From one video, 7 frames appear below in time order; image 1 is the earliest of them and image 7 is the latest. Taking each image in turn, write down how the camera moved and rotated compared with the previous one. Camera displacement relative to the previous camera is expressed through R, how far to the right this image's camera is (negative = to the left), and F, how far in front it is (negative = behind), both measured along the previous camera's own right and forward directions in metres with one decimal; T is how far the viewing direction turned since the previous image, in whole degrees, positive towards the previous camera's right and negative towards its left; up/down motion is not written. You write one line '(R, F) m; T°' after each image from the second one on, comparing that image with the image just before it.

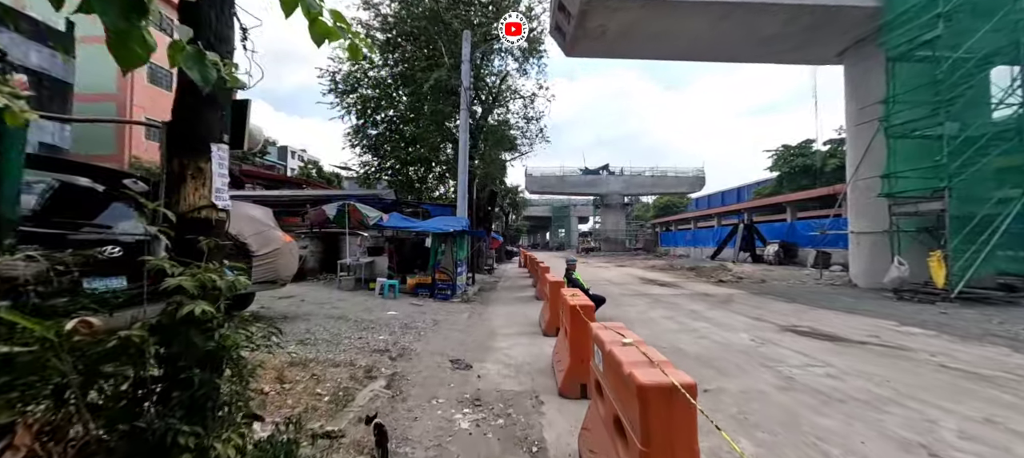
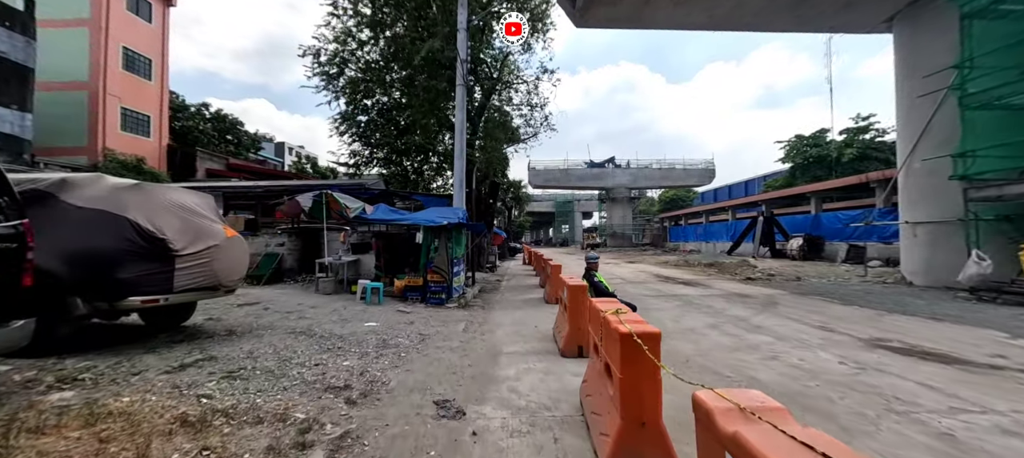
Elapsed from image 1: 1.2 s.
(-0.1, +1.8) m; 0°
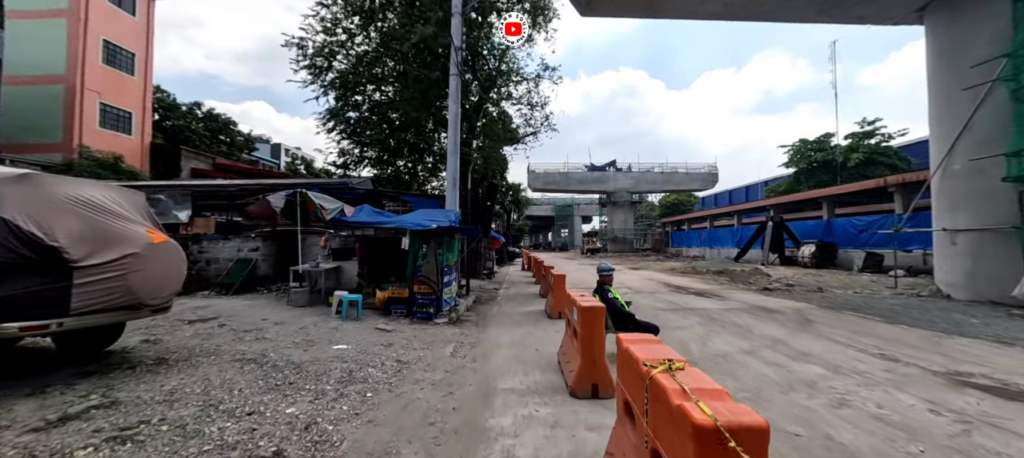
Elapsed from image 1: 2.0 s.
(0.0, +1.2) m; 0°
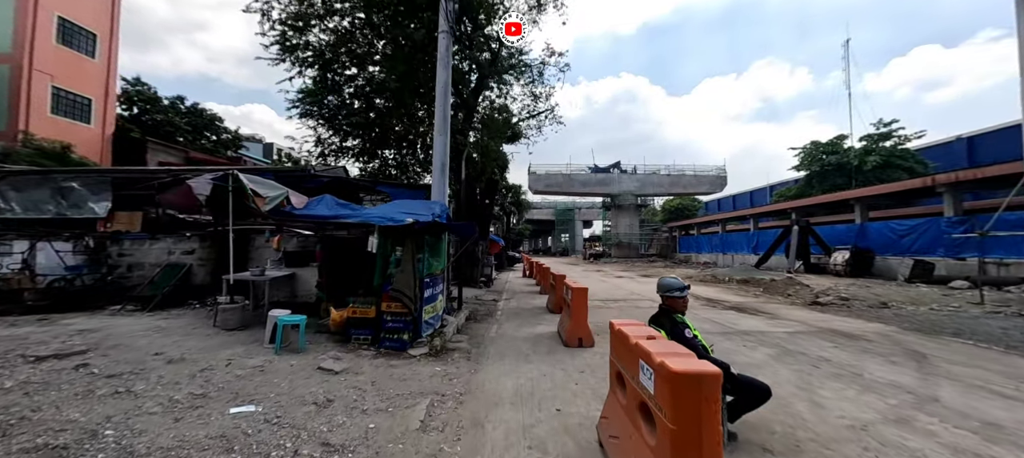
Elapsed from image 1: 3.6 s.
(-0.1, +2.3) m; 0°
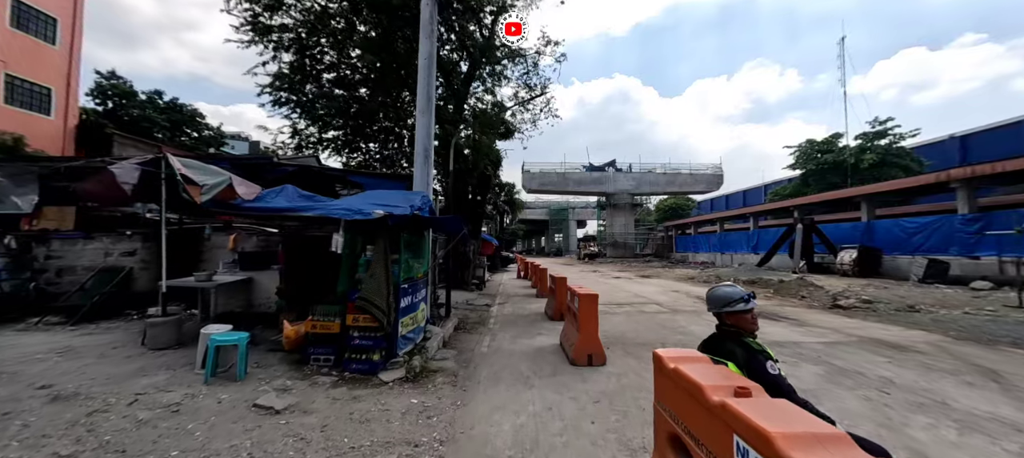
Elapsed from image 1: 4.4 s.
(0.0, +1.2) m; +1°
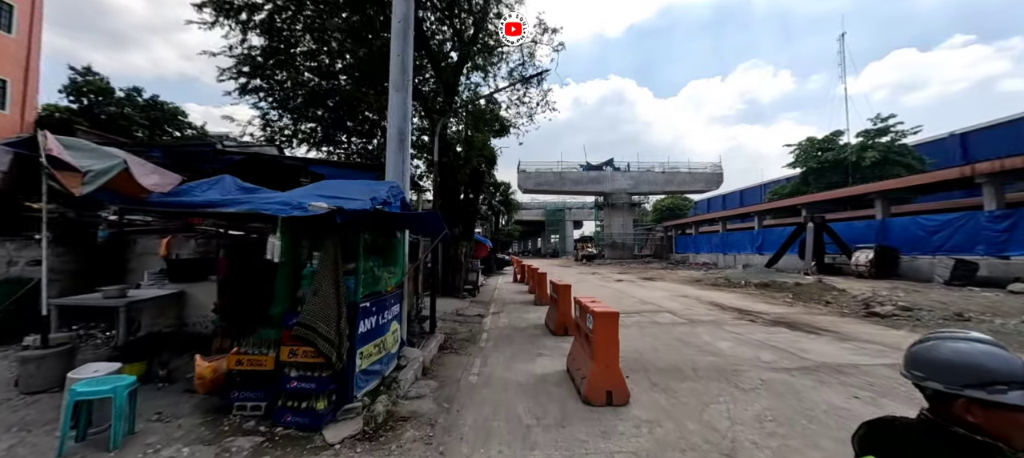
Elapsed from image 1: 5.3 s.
(0.0, +1.3) m; +1°
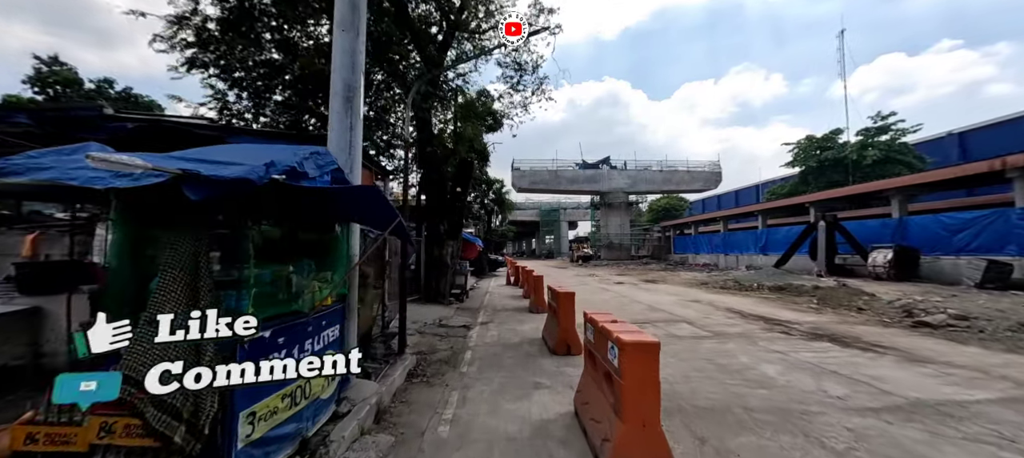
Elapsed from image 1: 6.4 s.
(+0.1, +1.6) m; +1°
